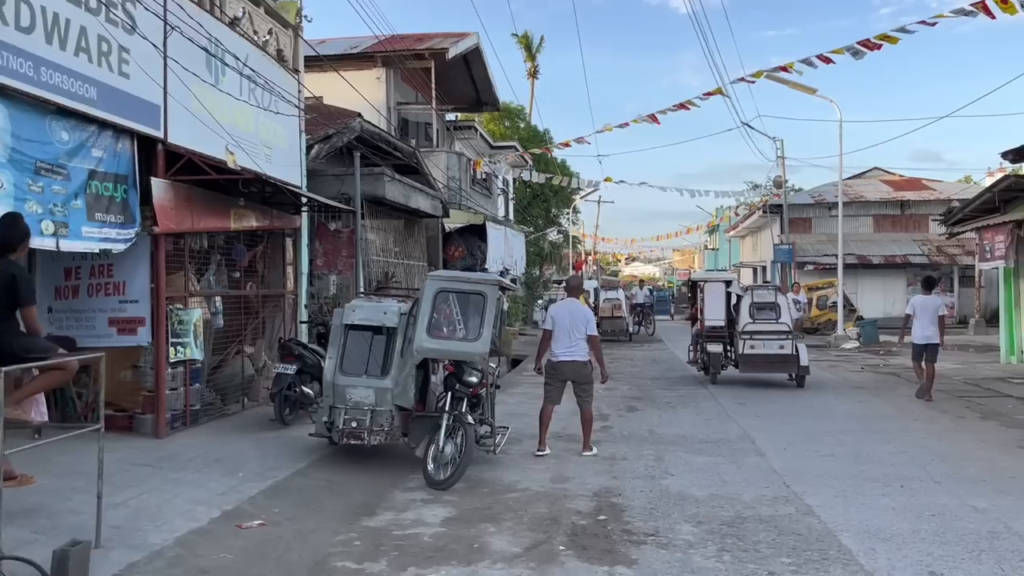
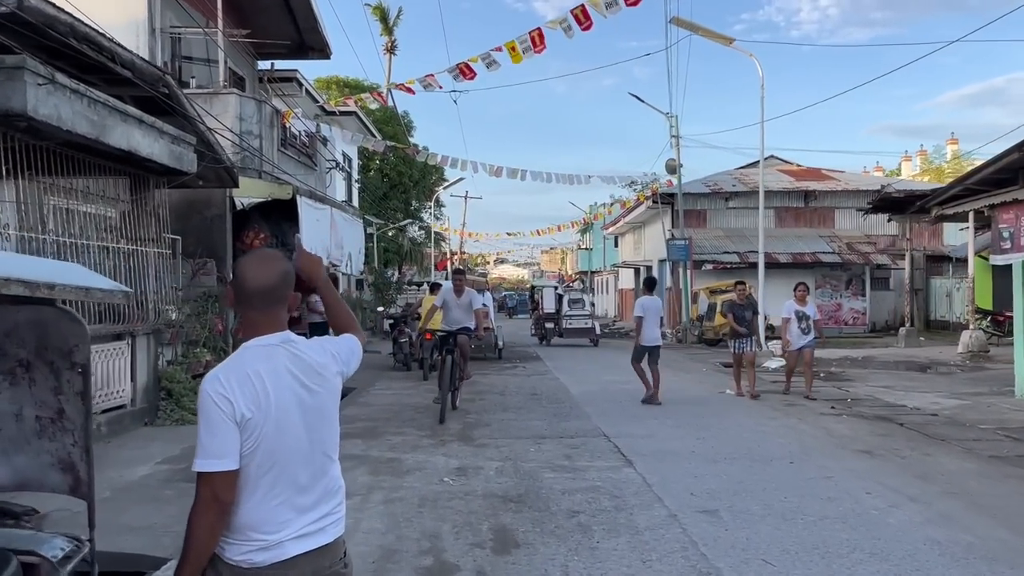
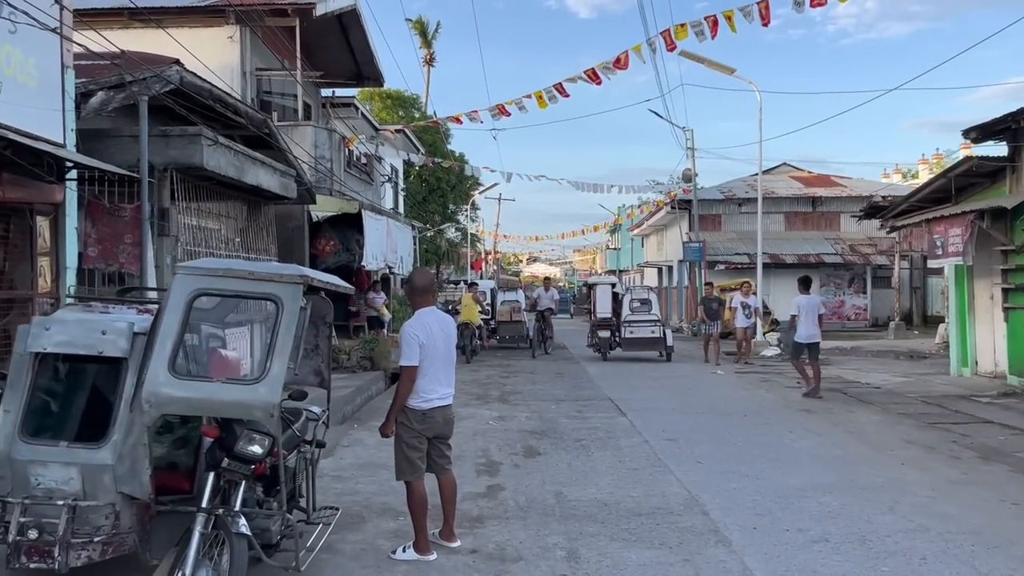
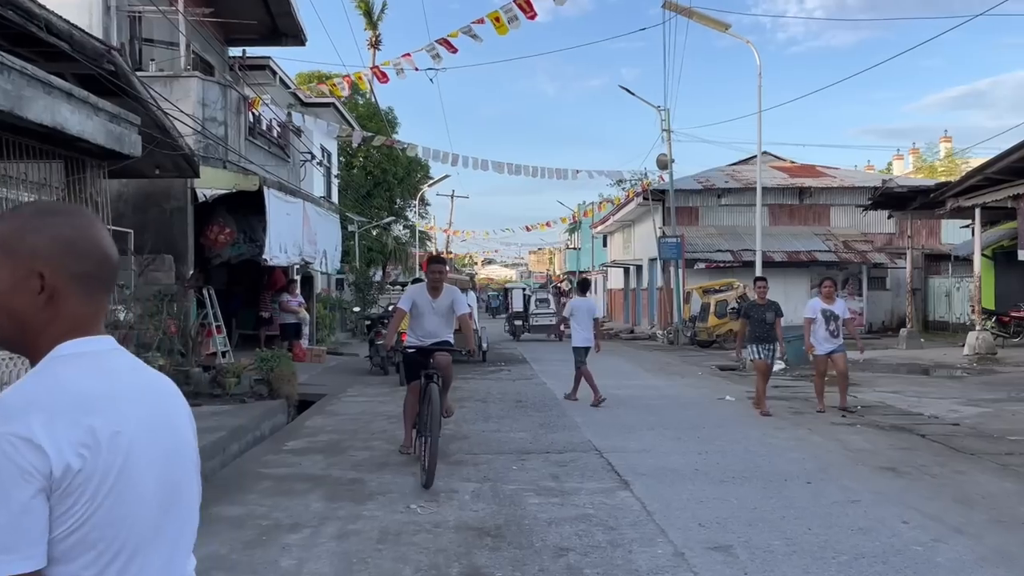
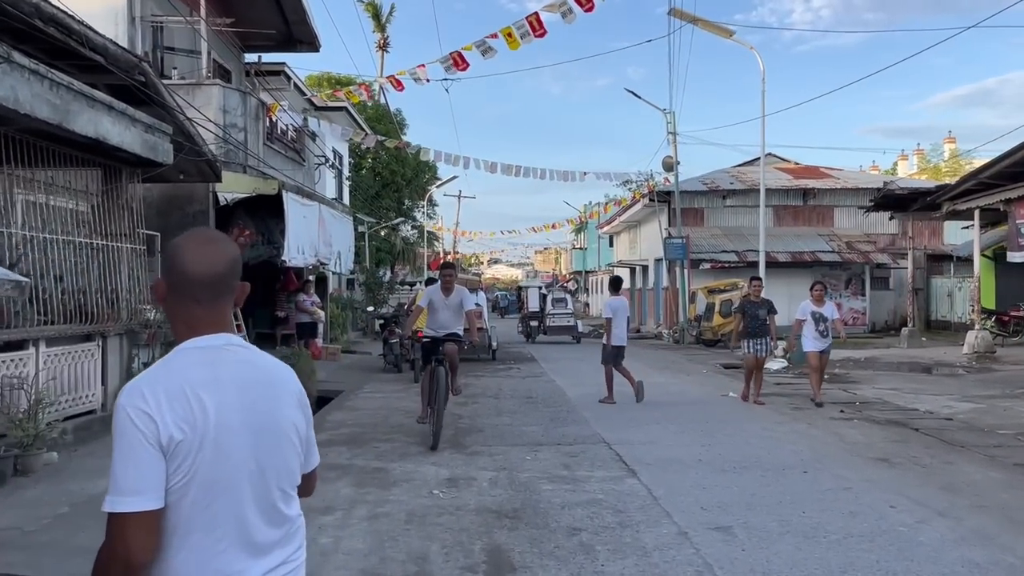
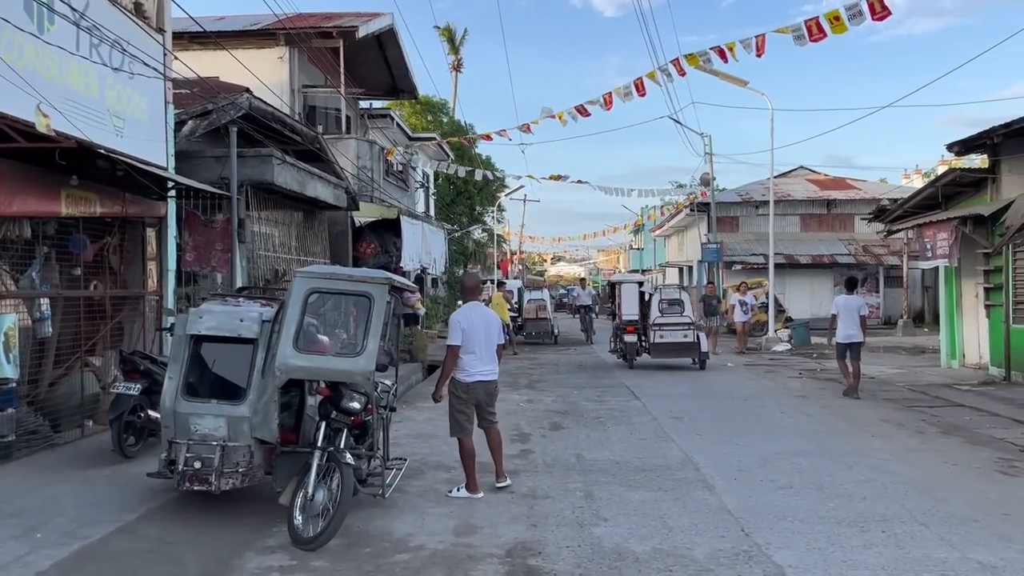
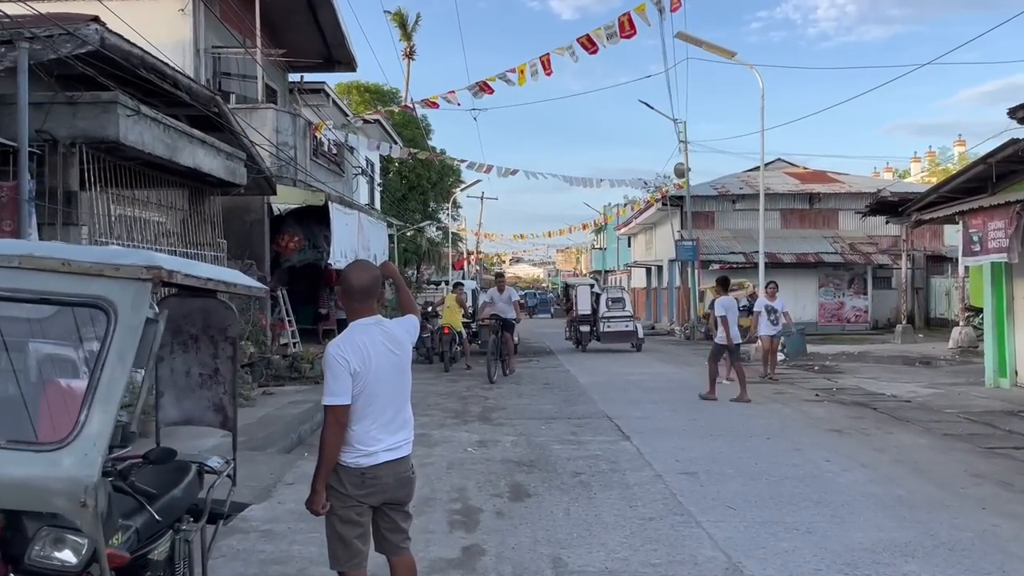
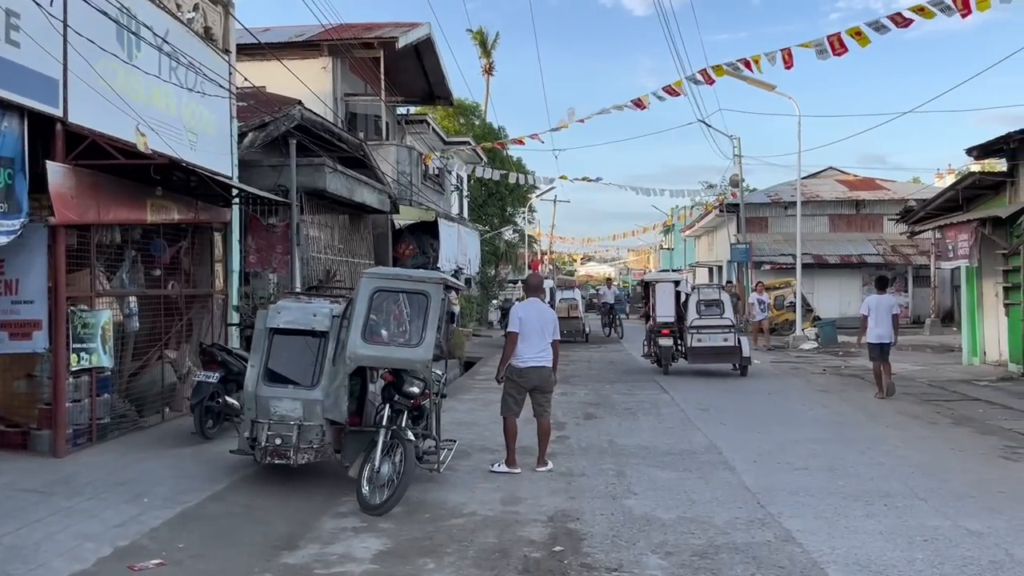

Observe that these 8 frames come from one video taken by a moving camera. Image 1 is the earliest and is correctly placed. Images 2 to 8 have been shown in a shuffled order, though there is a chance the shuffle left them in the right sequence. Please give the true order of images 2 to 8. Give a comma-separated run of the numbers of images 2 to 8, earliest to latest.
8, 6, 3, 7, 2, 5, 4
